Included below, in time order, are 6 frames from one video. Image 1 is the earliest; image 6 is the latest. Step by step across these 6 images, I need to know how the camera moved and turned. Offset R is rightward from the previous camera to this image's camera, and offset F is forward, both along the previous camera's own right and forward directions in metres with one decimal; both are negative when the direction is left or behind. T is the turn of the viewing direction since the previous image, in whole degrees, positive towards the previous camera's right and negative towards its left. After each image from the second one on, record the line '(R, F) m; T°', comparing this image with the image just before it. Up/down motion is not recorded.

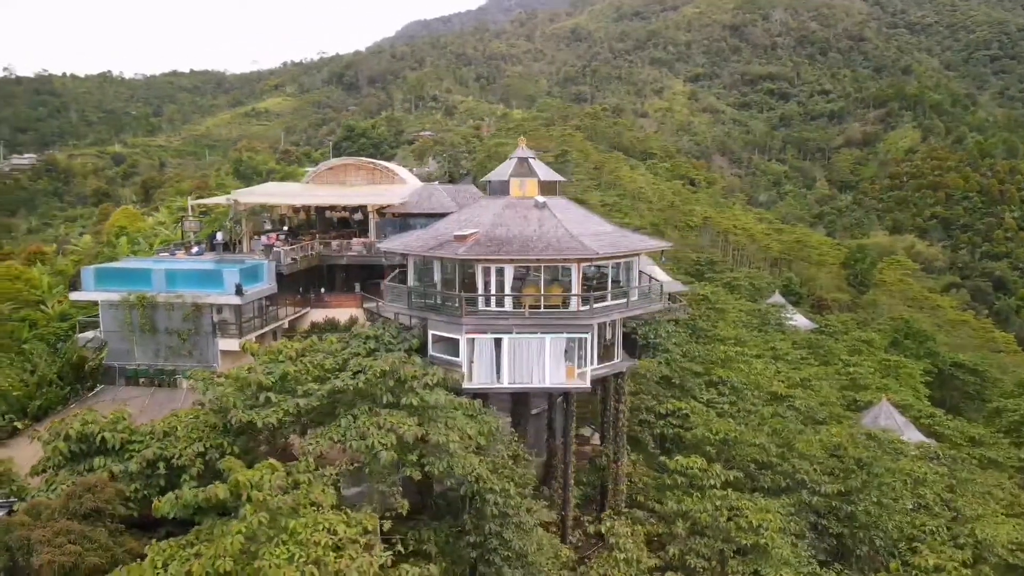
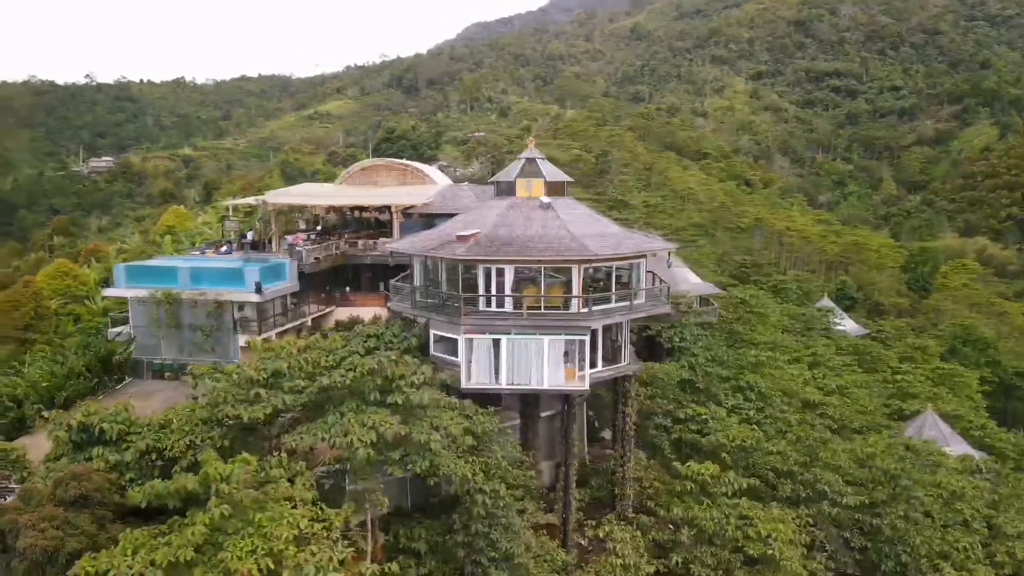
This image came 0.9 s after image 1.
(+1.2, +0.1) m; -4°
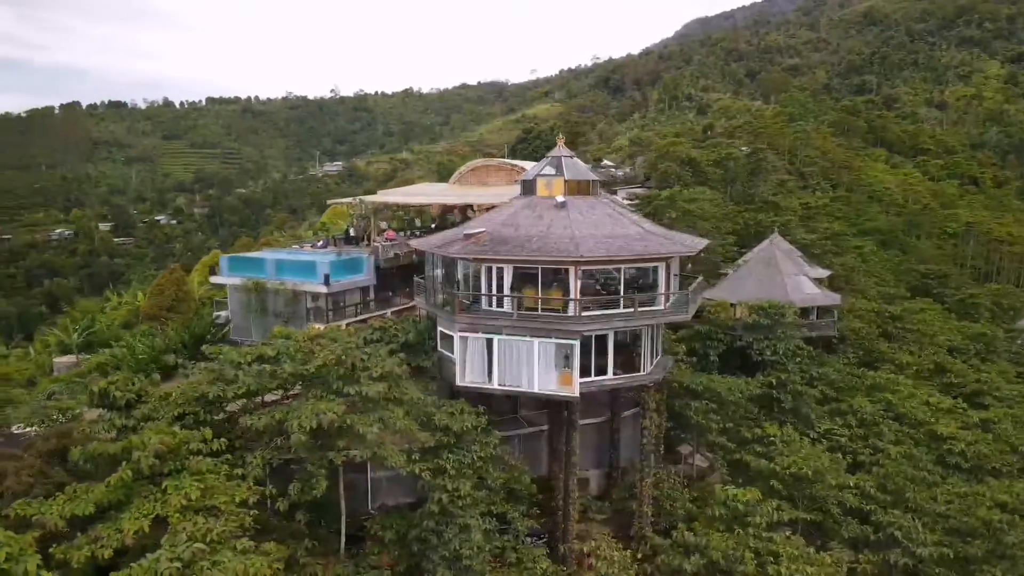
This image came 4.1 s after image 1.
(+4.2, +0.8) m; -16°
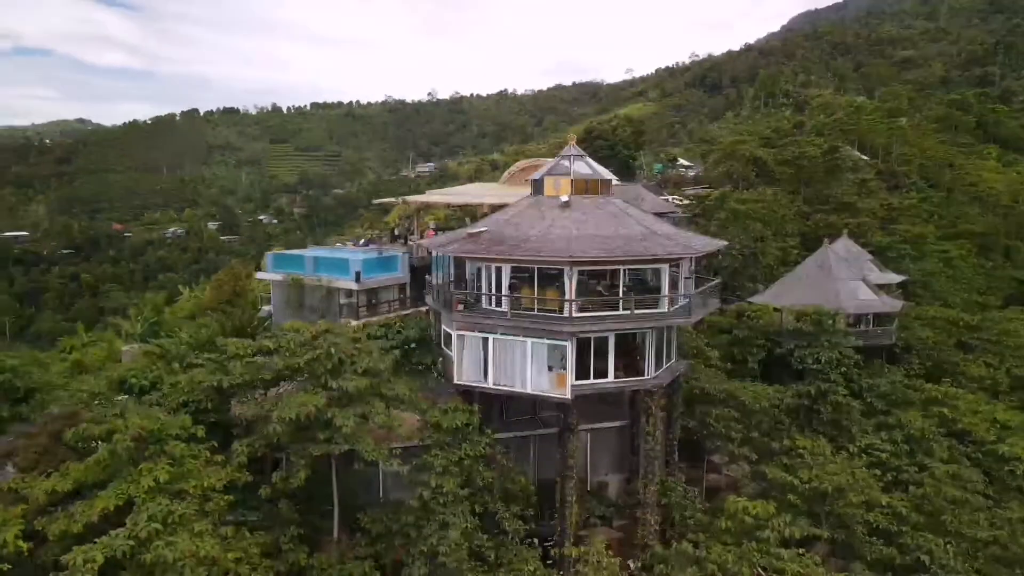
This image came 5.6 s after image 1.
(+1.9, +0.2) m; -7°
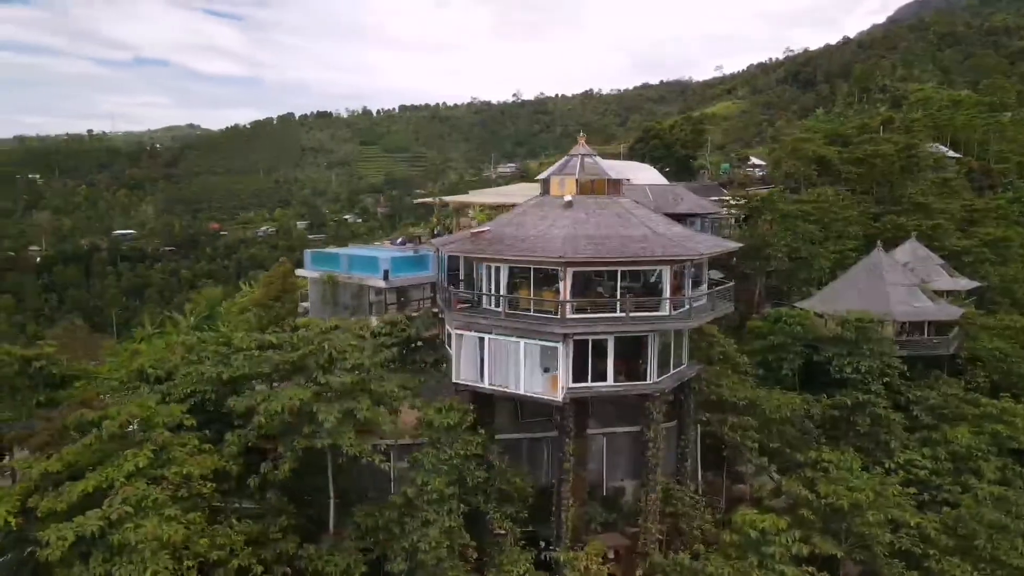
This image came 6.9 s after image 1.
(+1.8, +0.2) m; -7°
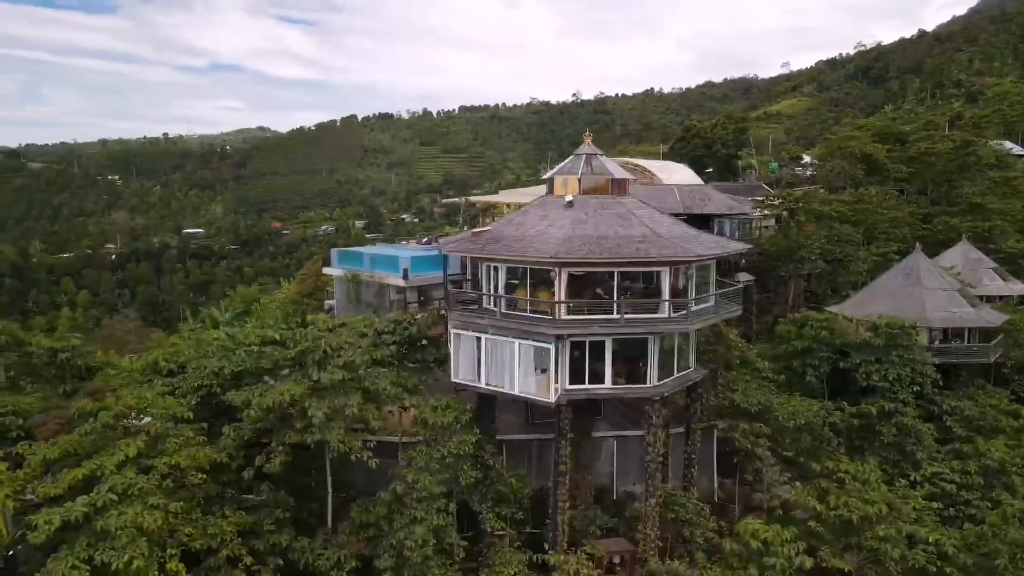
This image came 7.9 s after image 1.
(+1.2, +0.1) m; -5°
